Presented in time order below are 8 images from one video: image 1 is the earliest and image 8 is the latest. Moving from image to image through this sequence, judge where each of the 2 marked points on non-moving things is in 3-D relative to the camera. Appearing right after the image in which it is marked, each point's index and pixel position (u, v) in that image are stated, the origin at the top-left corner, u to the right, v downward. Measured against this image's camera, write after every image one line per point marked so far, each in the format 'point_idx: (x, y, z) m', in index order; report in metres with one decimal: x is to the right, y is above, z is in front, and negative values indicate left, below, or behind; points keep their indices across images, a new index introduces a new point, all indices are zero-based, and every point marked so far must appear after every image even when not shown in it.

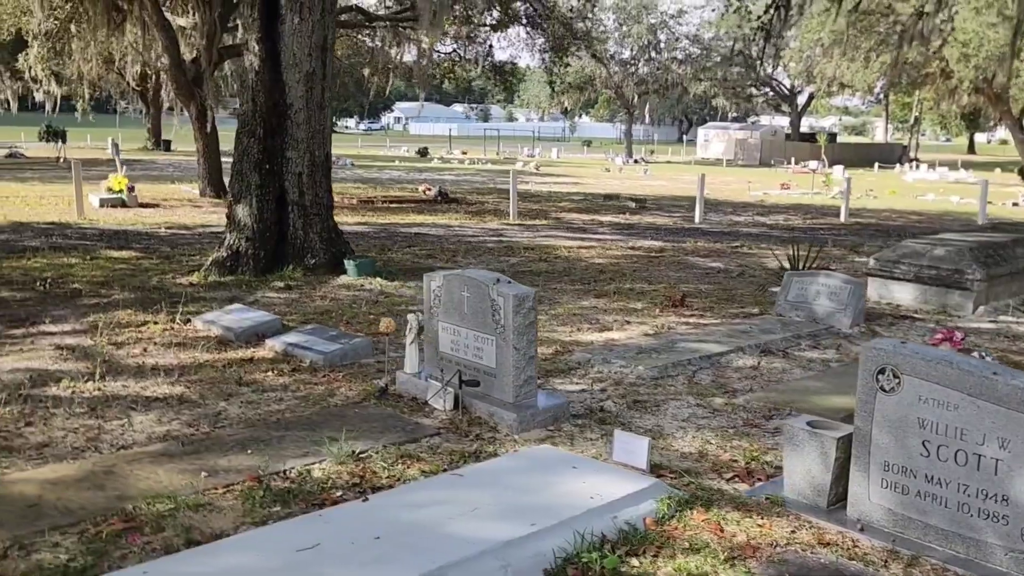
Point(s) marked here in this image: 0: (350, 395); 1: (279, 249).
0: (-0.9, -0.6, +4.9) m
1: (-2.3, +0.4, +9.0) m
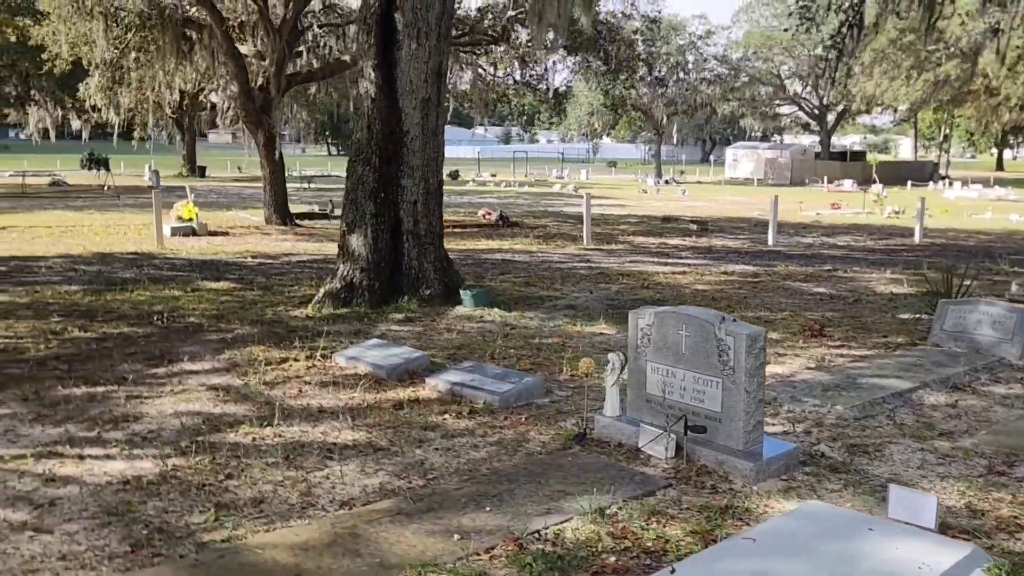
0: (+0.2, -0.8, +4.6) m
1: (-1.1, +0.1, +8.7) m
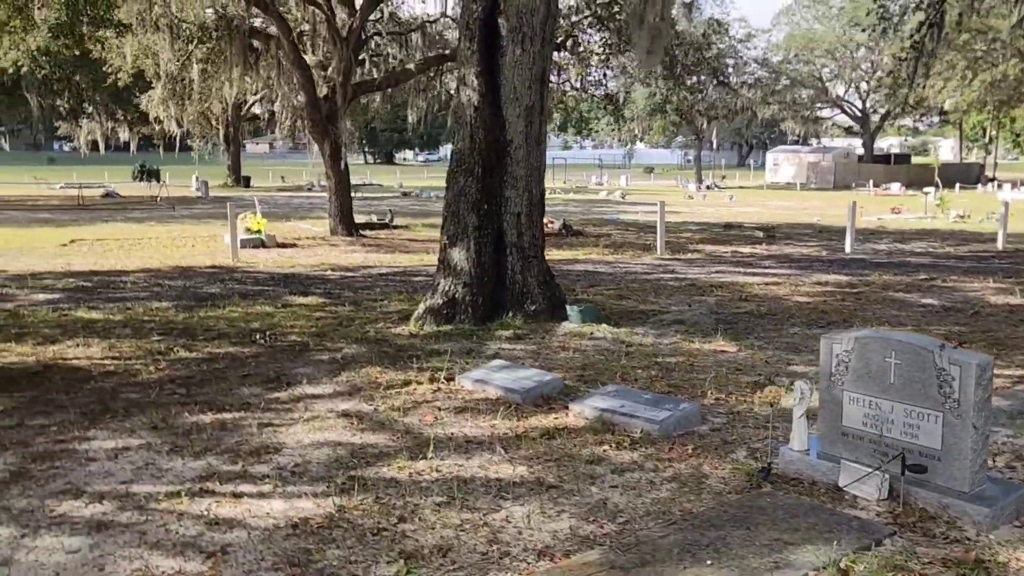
0: (+1.0, -0.9, +4.2) m
1: (-0.1, -0.1, +8.4) m
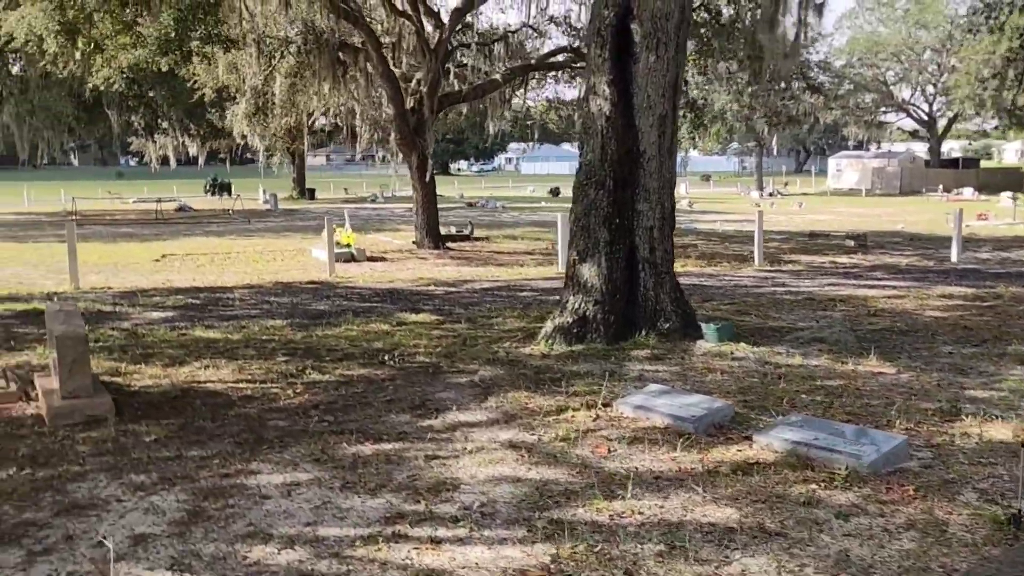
0: (+1.9, -1.0, +3.8) m
1: (+1.0, -0.2, +8.0) m
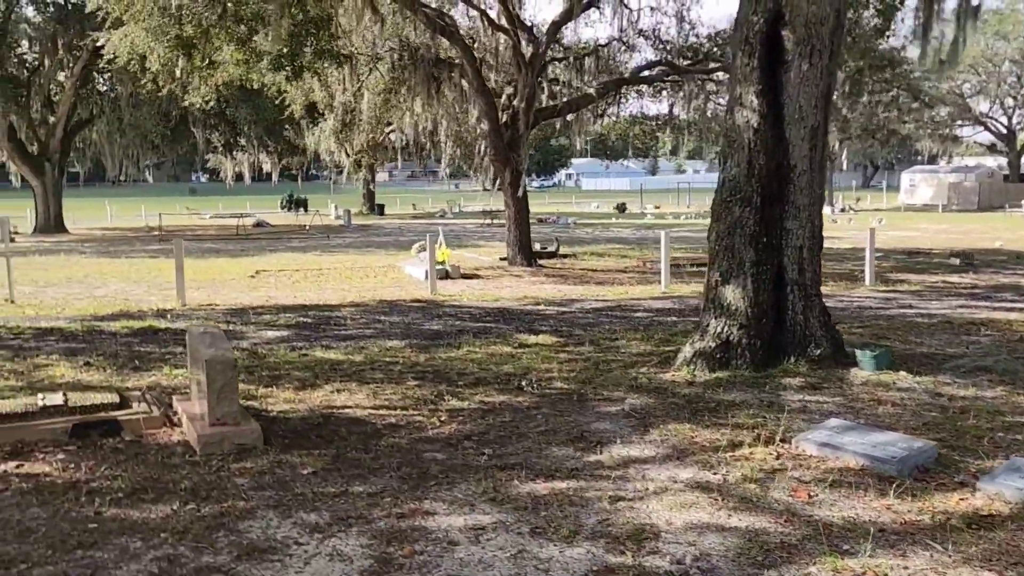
0: (+2.8, -1.1, +3.3) m
1: (+2.2, -0.4, +7.5) m
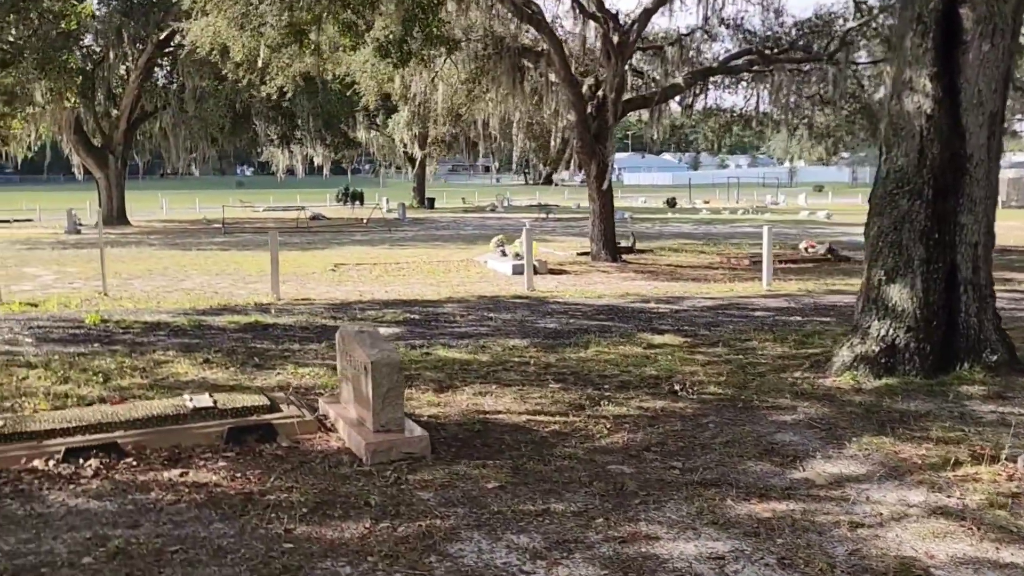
0: (+3.7, -1.1, +2.7) m
1: (+3.3, -0.4, +7.0) m
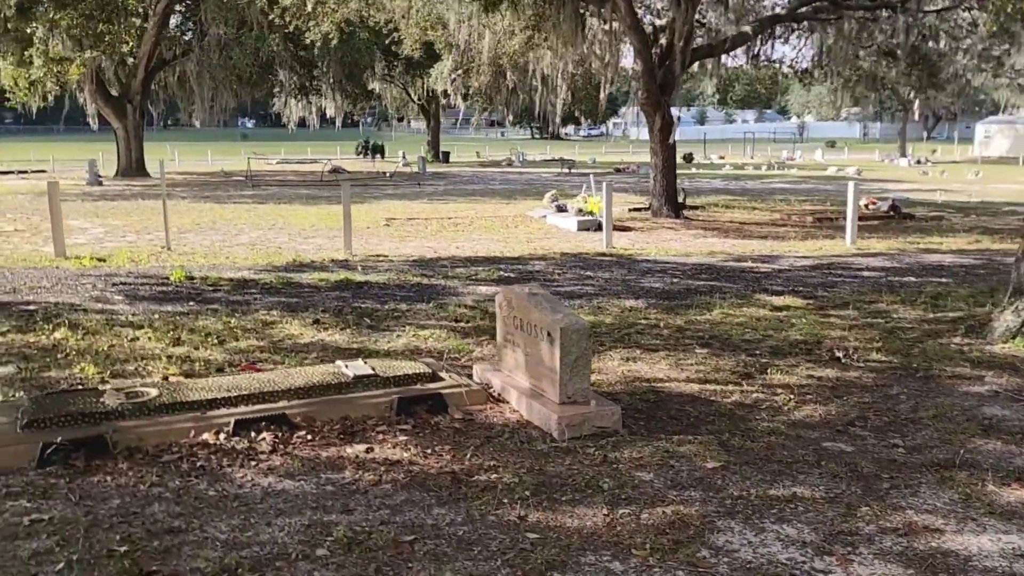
0: (+4.7, -1.1, +2.3) m
1: (+4.3, -0.1, +6.6) m
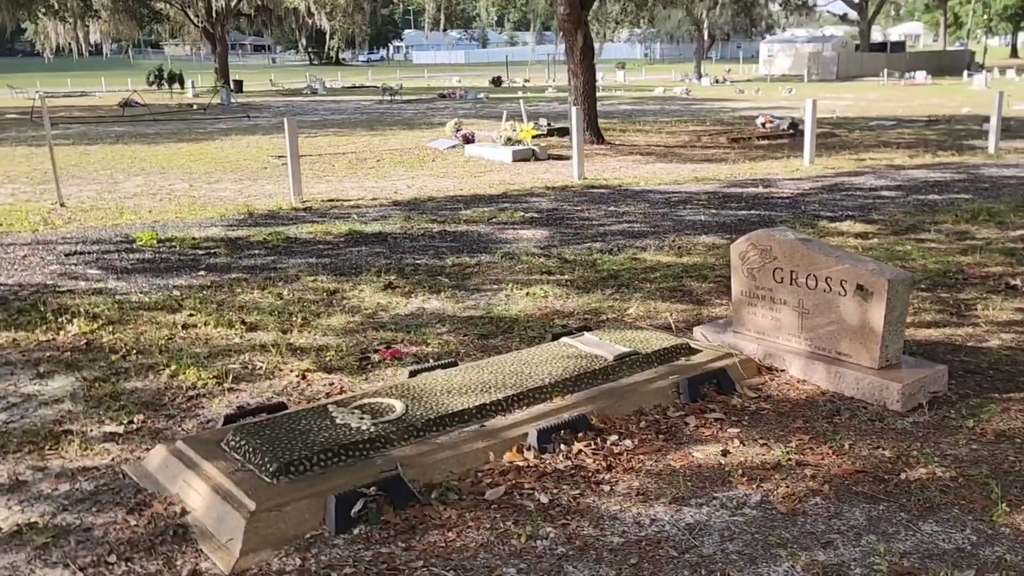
0: (+6.5, -0.7, +2.6) m
1: (+5.2, +0.5, +6.6) m
